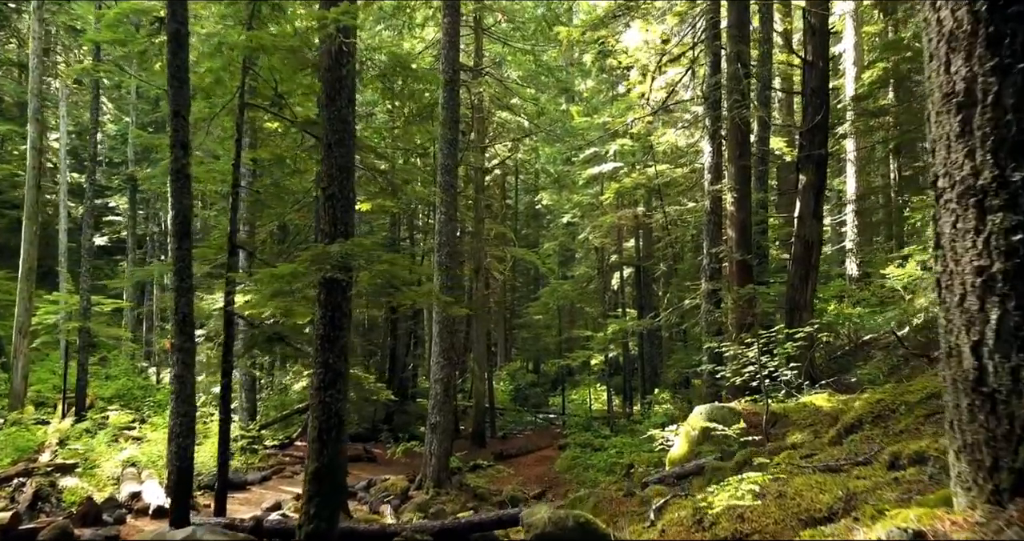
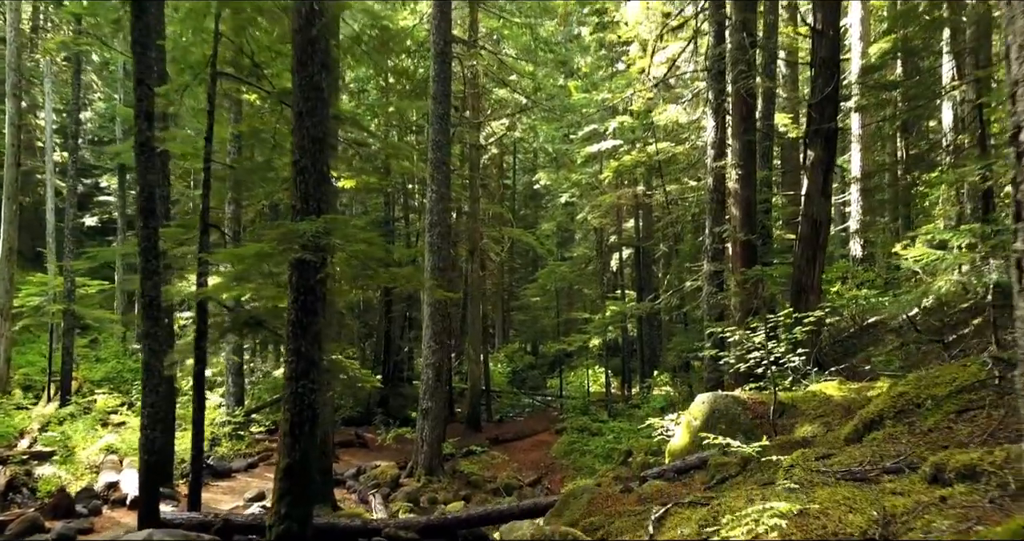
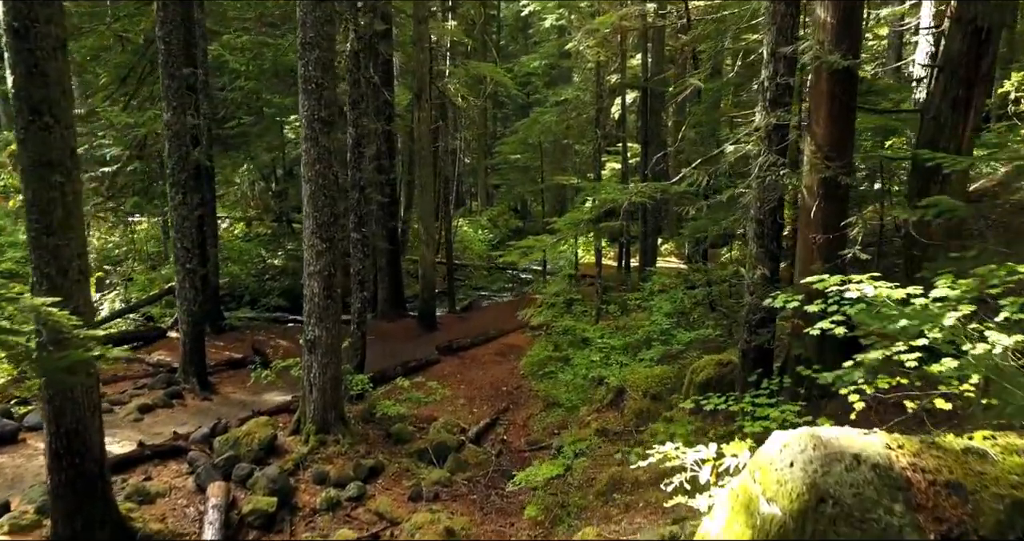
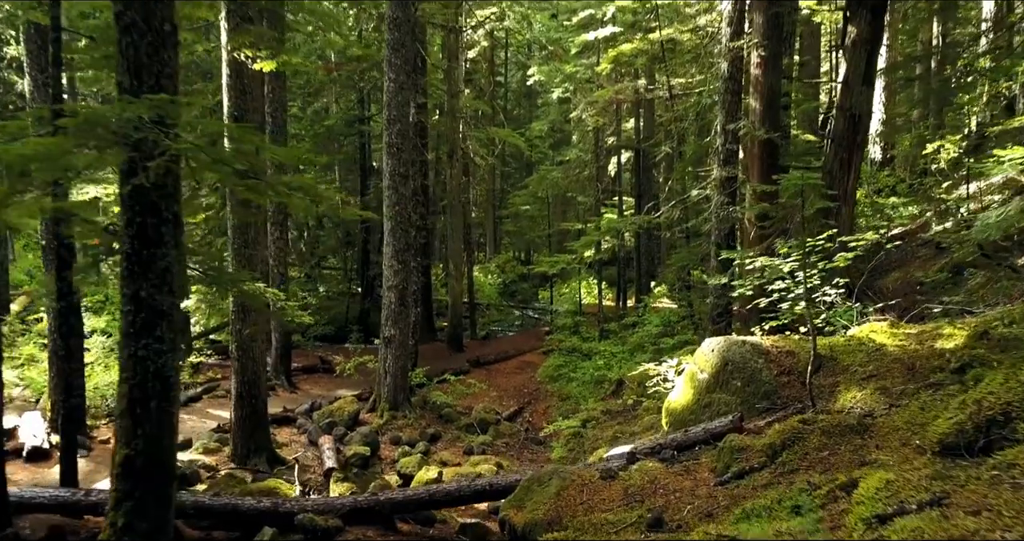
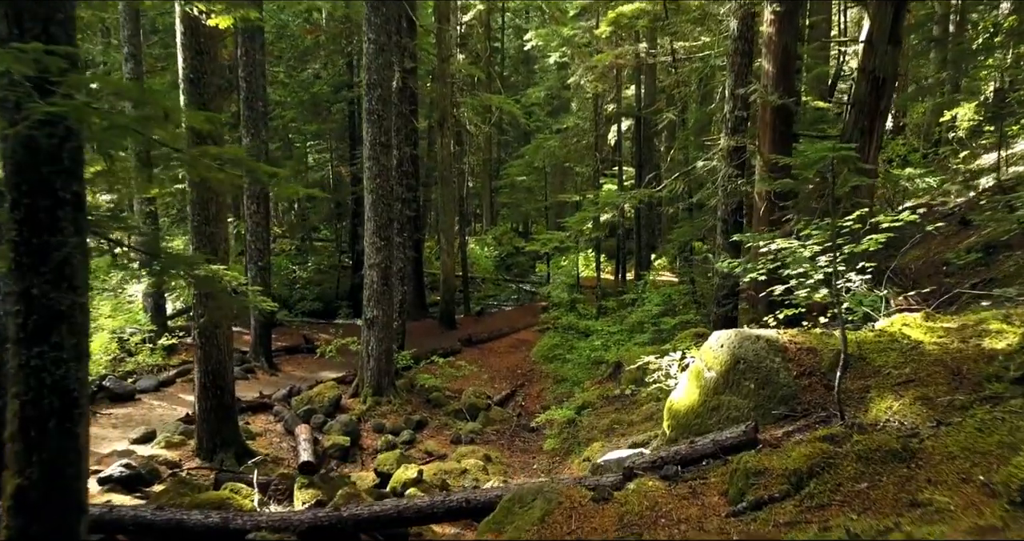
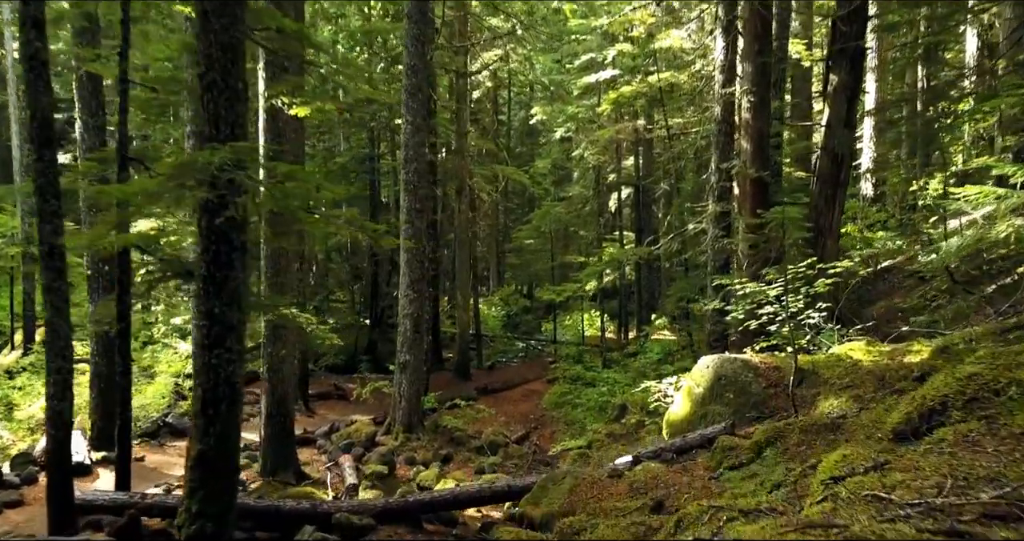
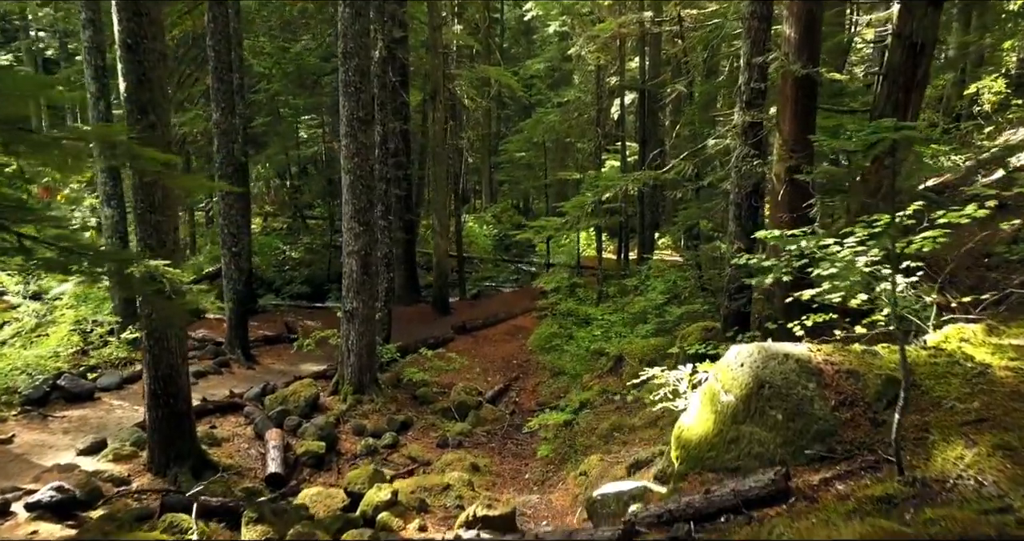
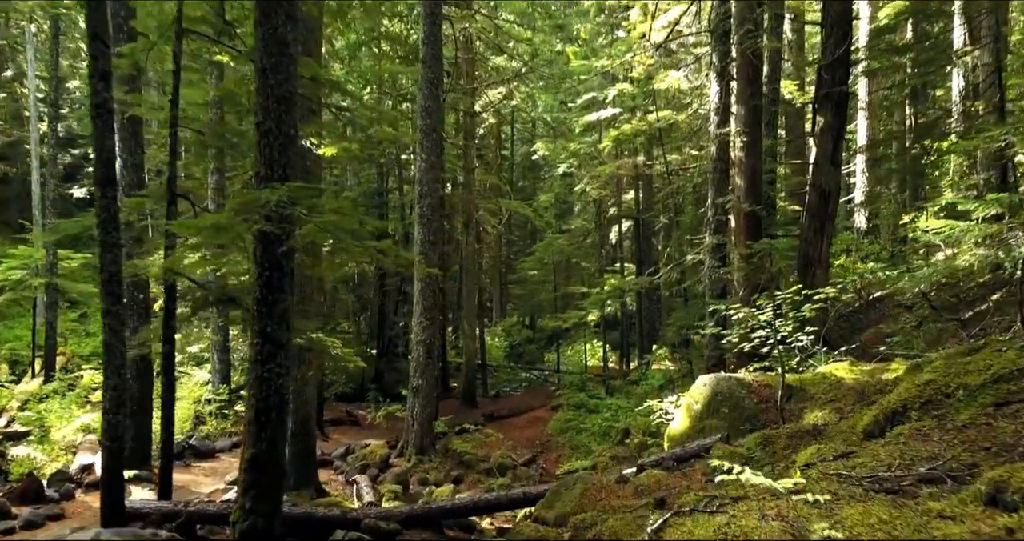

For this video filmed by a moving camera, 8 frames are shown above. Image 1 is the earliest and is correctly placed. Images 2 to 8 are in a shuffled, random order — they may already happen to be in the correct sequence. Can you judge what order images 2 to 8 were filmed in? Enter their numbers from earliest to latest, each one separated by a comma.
2, 8, 6, 4, 5, 7, 3
